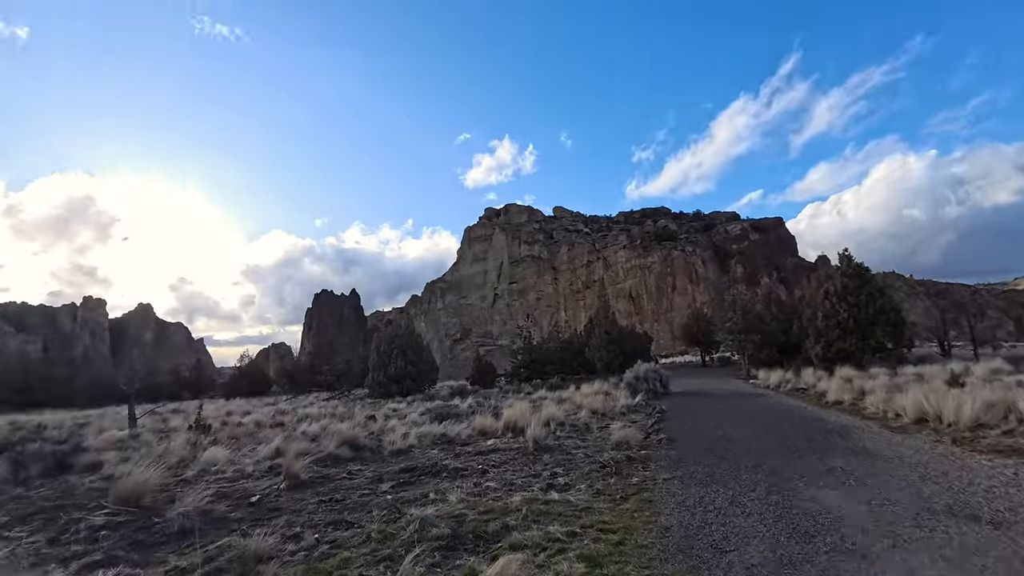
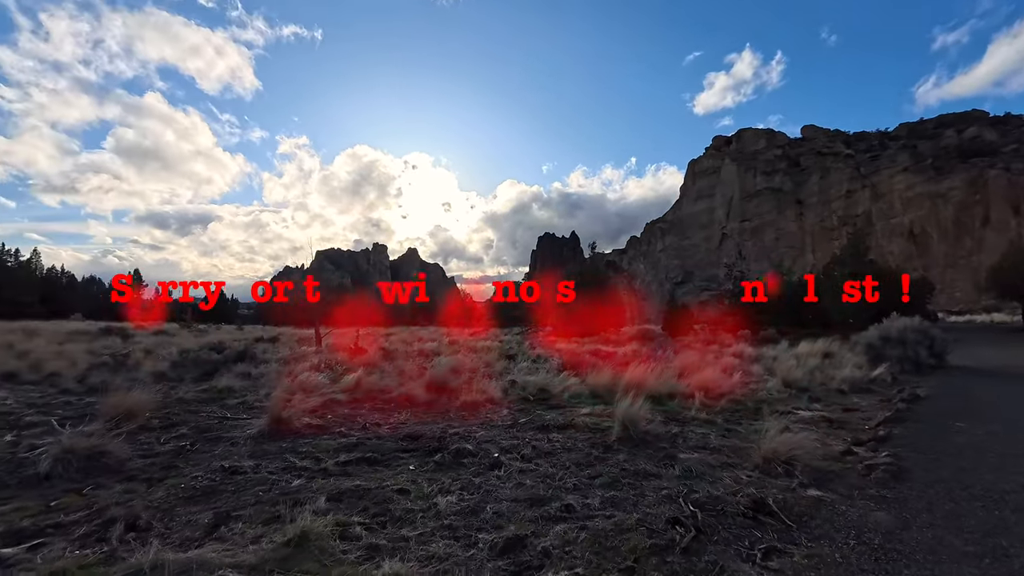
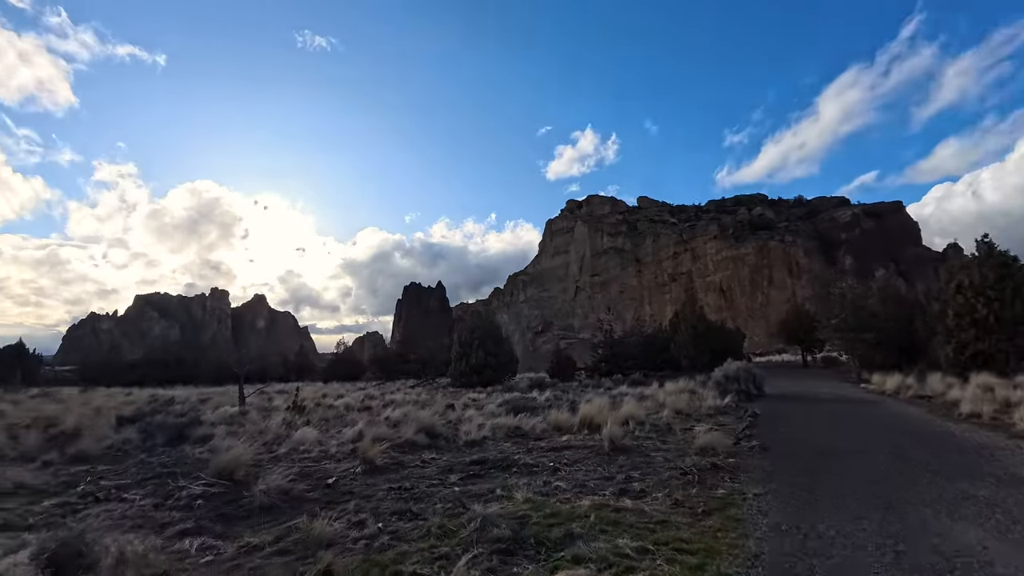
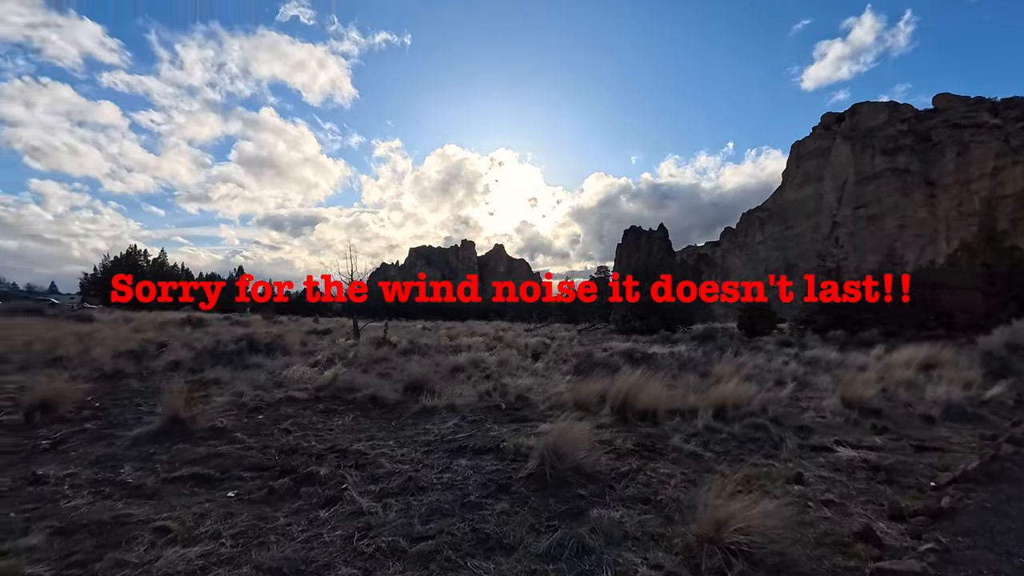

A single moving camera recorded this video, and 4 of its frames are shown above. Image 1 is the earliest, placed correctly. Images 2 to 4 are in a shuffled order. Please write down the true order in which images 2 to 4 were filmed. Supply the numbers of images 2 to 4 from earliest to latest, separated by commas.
3, 2, 4
